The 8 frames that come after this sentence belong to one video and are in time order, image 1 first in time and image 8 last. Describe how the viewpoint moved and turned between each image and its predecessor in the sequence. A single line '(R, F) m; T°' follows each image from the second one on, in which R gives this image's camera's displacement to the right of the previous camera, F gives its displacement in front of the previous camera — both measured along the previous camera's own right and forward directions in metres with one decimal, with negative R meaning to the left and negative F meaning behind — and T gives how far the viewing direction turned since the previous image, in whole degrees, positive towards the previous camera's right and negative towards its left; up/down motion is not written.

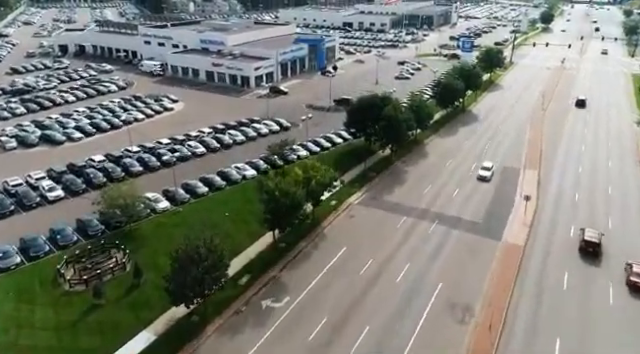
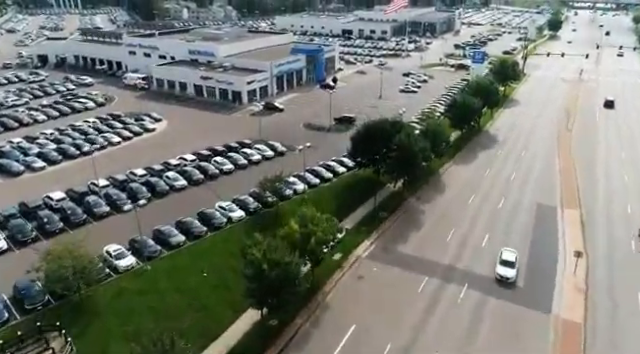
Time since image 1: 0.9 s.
(-0.1, +6.7) m; 0°
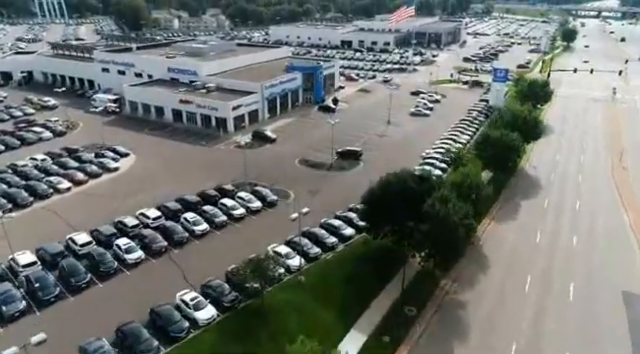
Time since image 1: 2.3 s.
(-0.2, +10.1) m; 0°
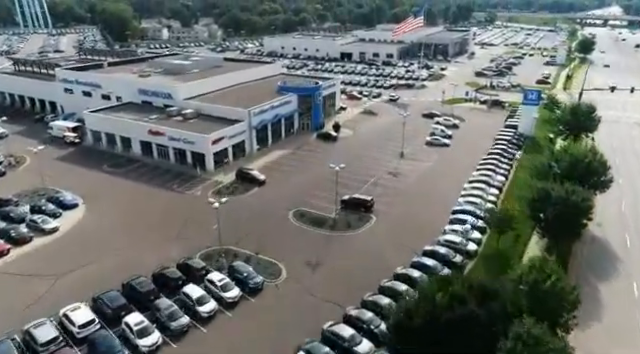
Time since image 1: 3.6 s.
(-0.2, +10.5) m; 0°
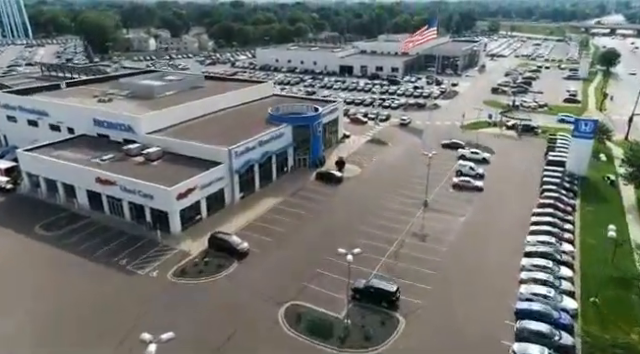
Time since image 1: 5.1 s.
(-0.4, +11.6) m; 0°
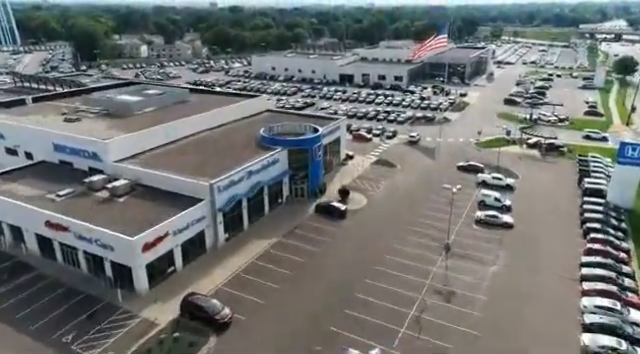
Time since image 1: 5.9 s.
(-0.2, +6.9) m; 0°
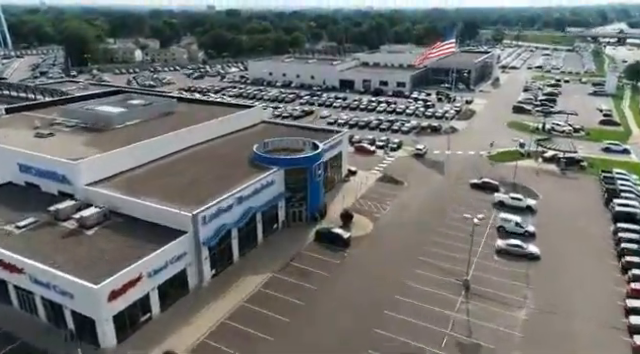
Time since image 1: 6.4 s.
(-0.1, +4.5) m; 0°
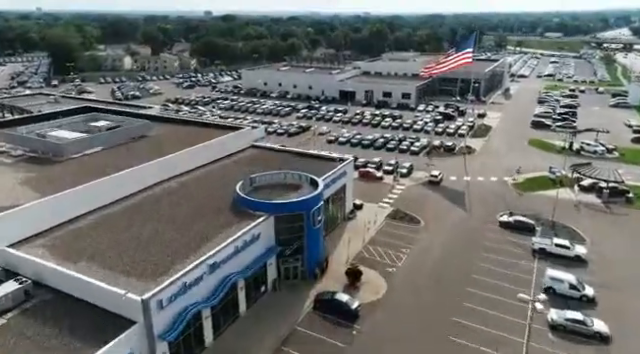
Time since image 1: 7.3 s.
(-0.1, +8.0) m; 0°
